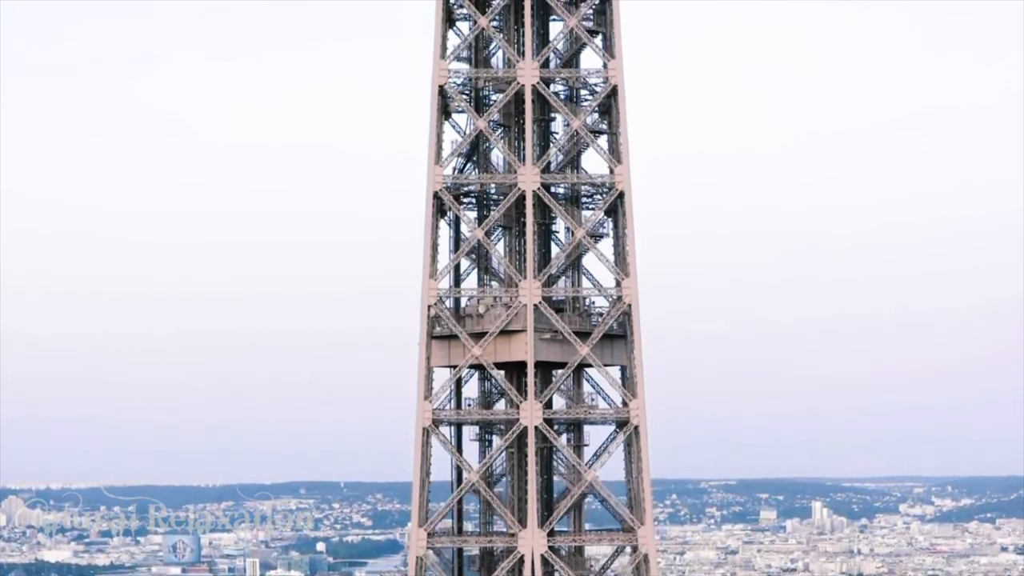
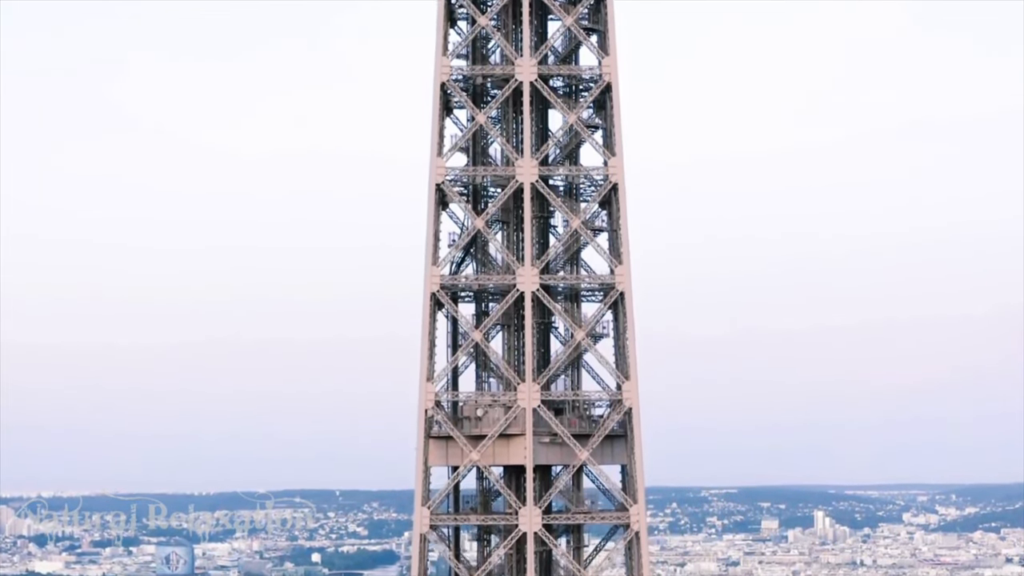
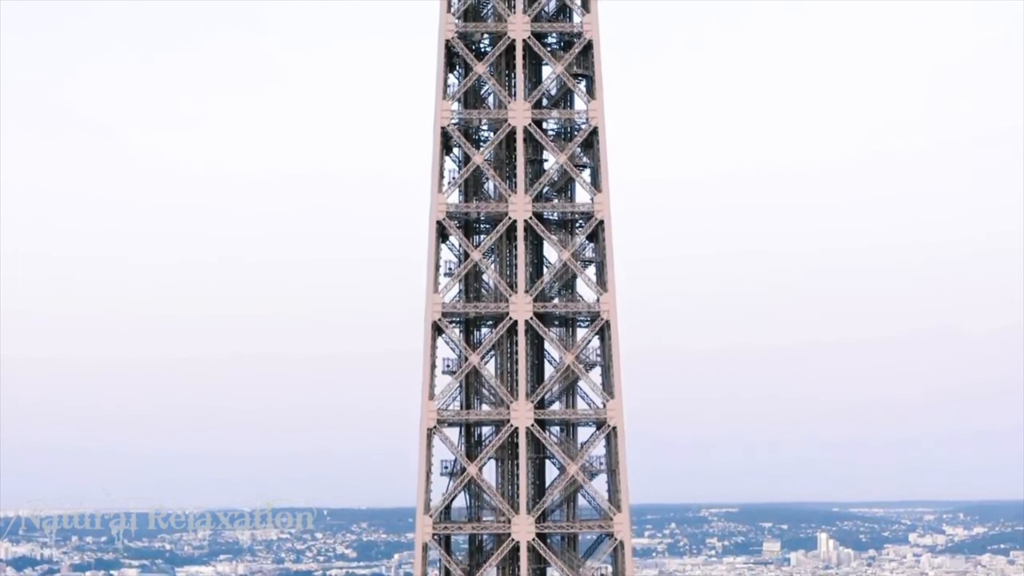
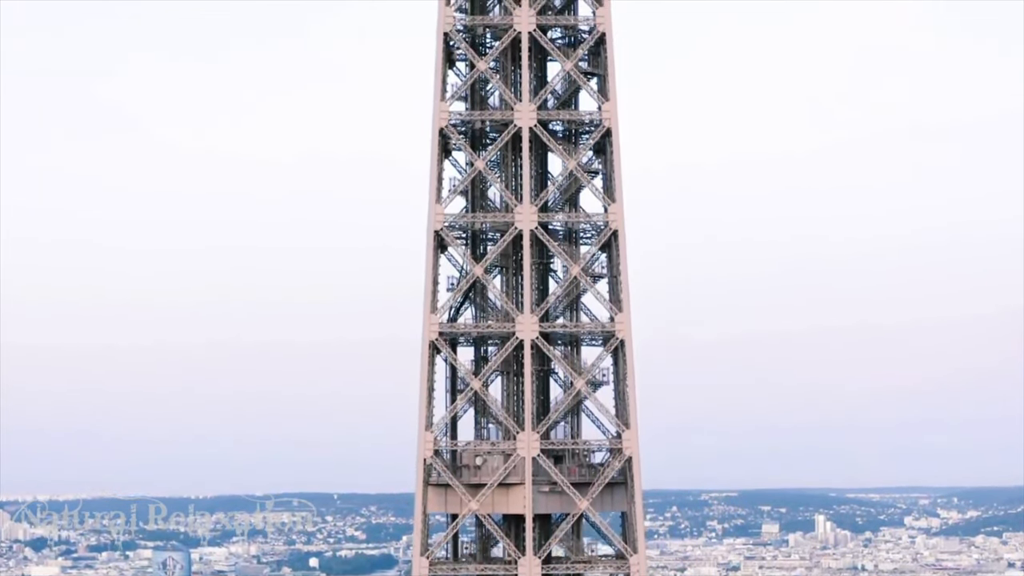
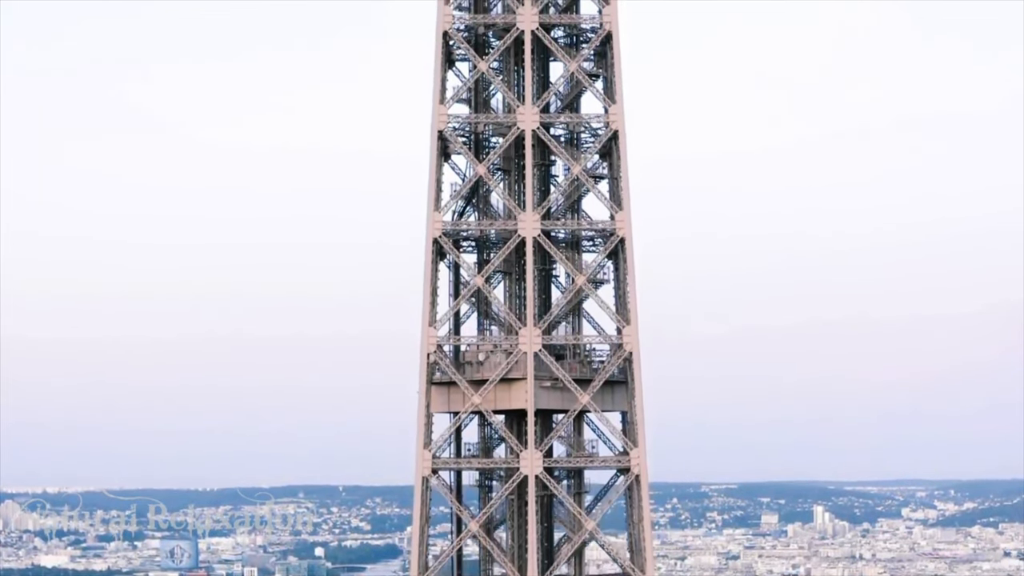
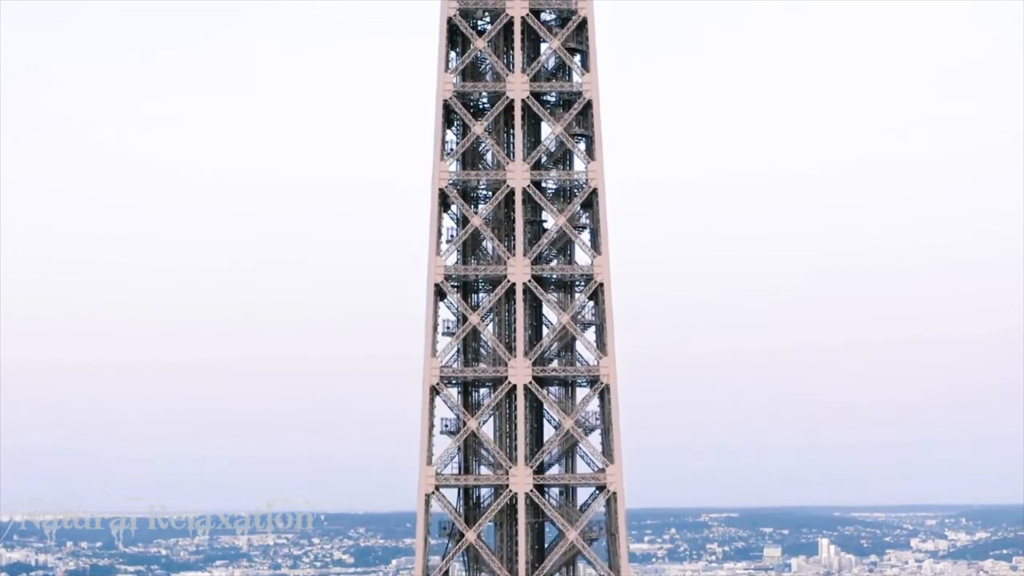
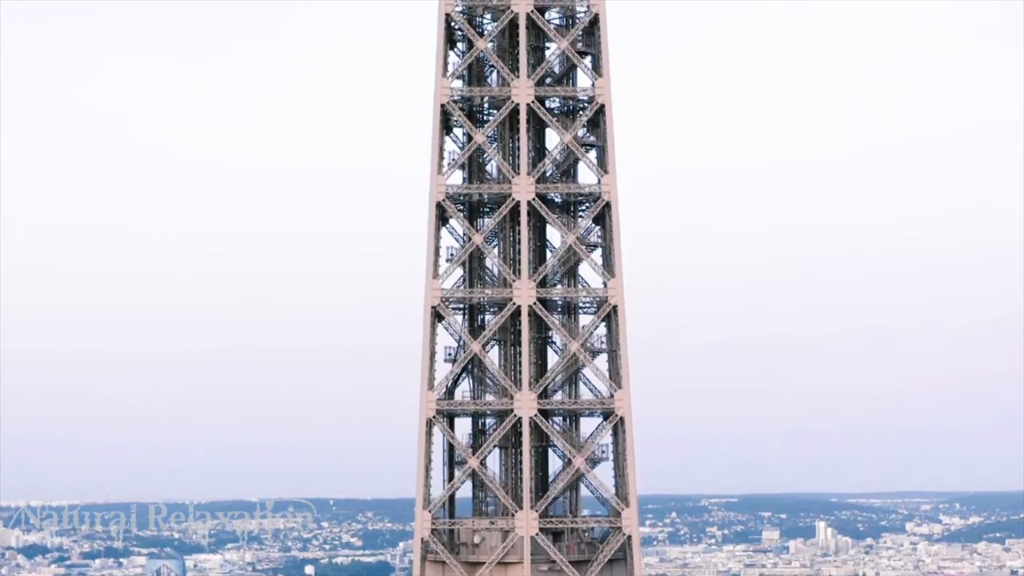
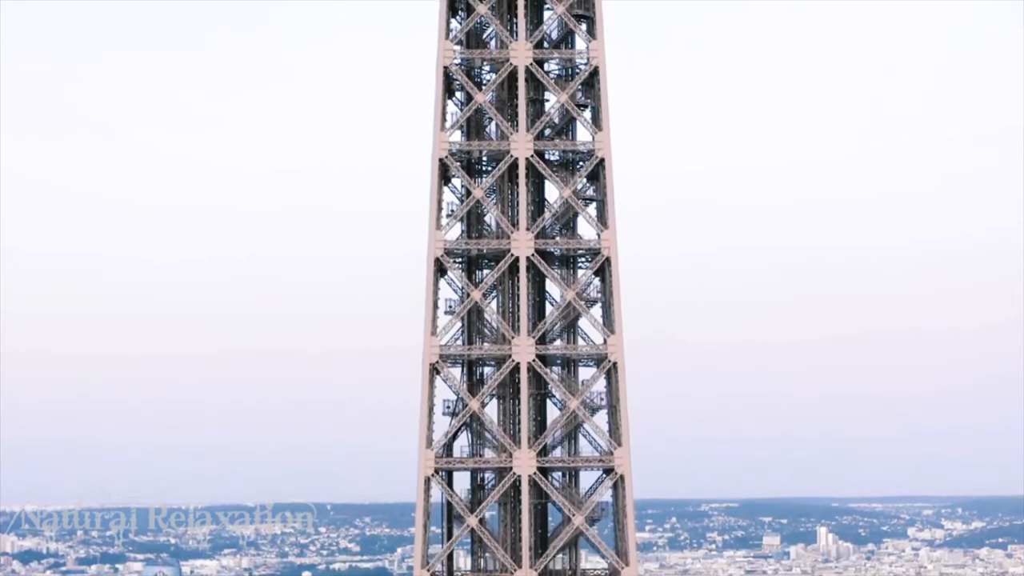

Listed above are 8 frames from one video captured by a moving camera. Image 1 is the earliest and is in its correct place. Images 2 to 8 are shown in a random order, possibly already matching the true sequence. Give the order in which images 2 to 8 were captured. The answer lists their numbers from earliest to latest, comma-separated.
5, 2, 4, 7, 8, 3, 6
